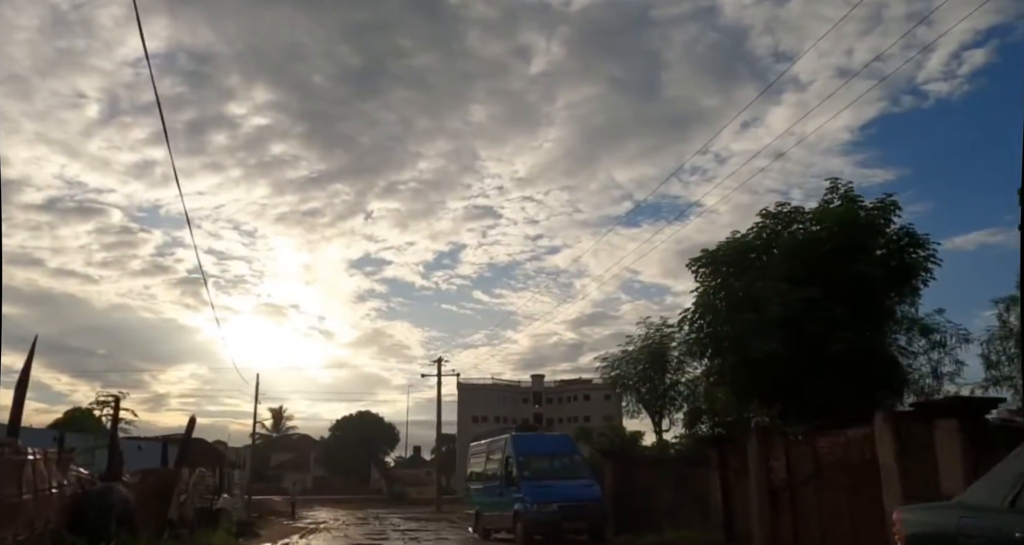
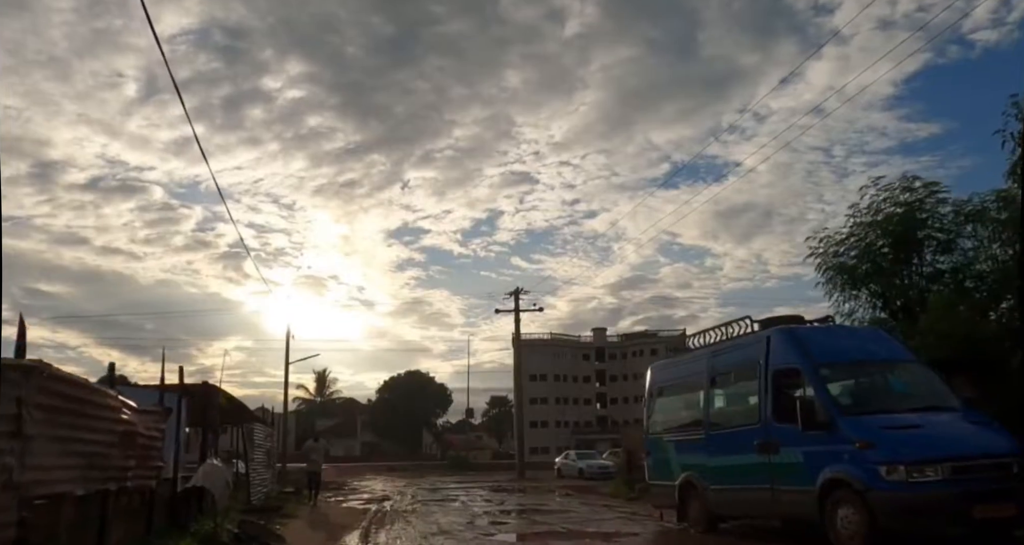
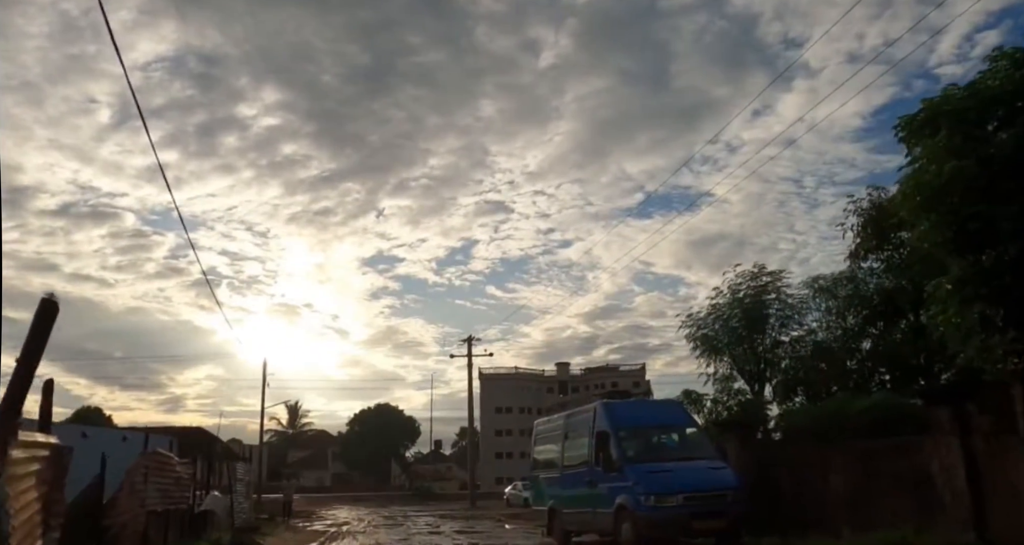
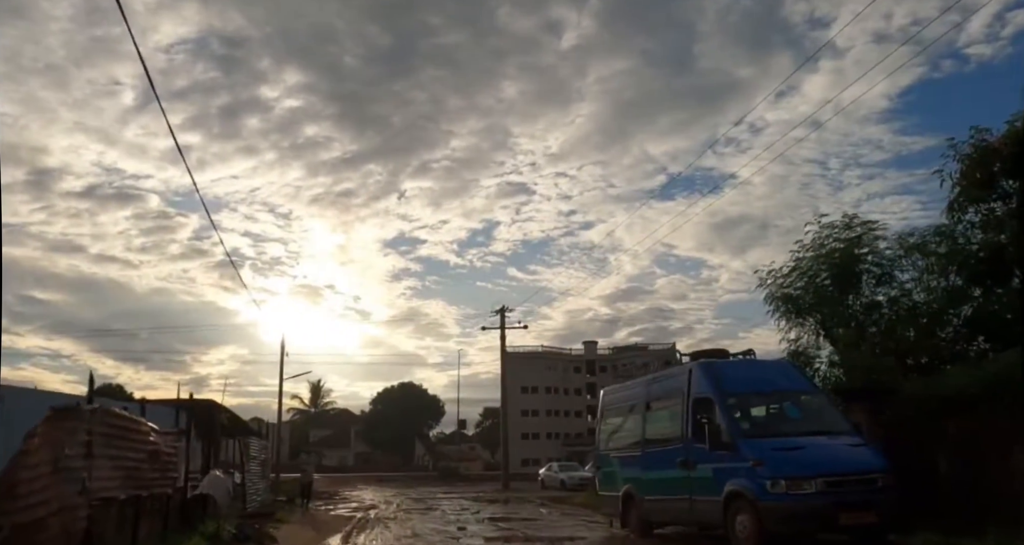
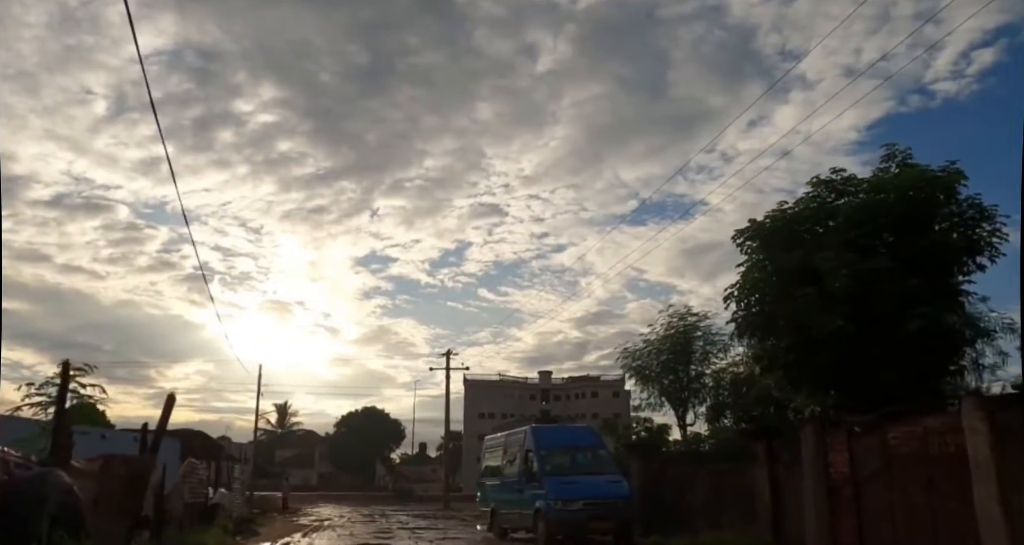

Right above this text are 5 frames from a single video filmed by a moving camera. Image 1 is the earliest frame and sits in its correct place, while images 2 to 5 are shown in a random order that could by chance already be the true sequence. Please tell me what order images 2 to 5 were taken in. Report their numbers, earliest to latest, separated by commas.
5, 3, 4, 2
